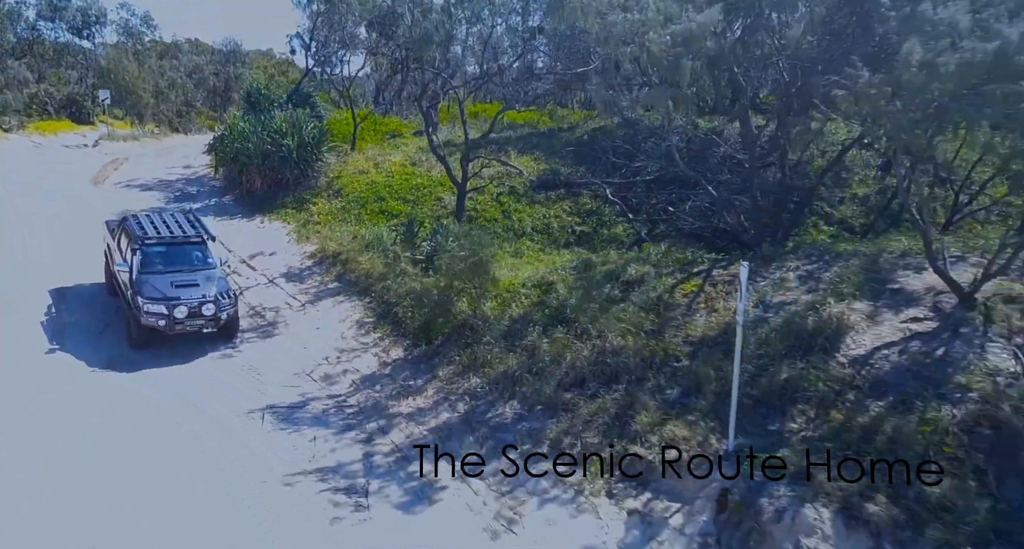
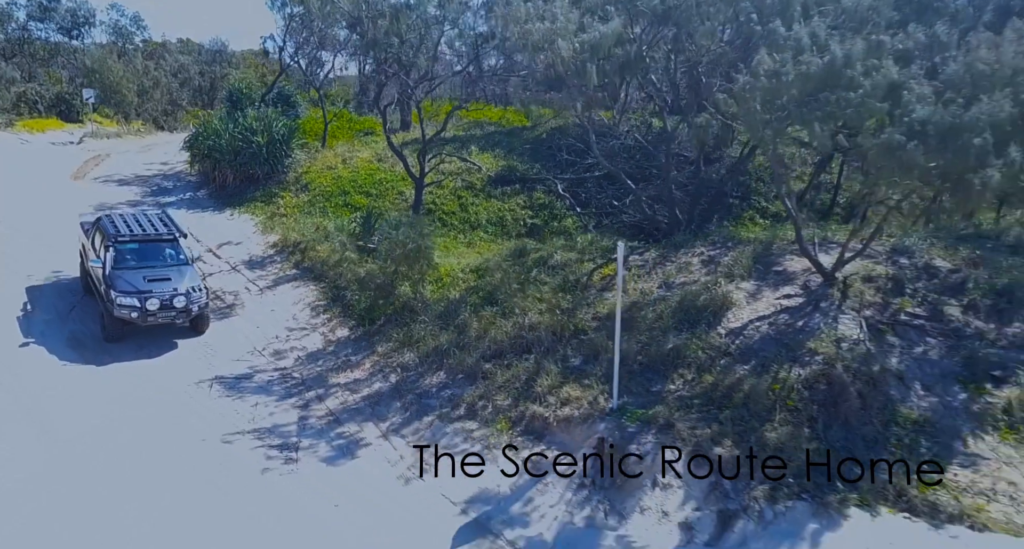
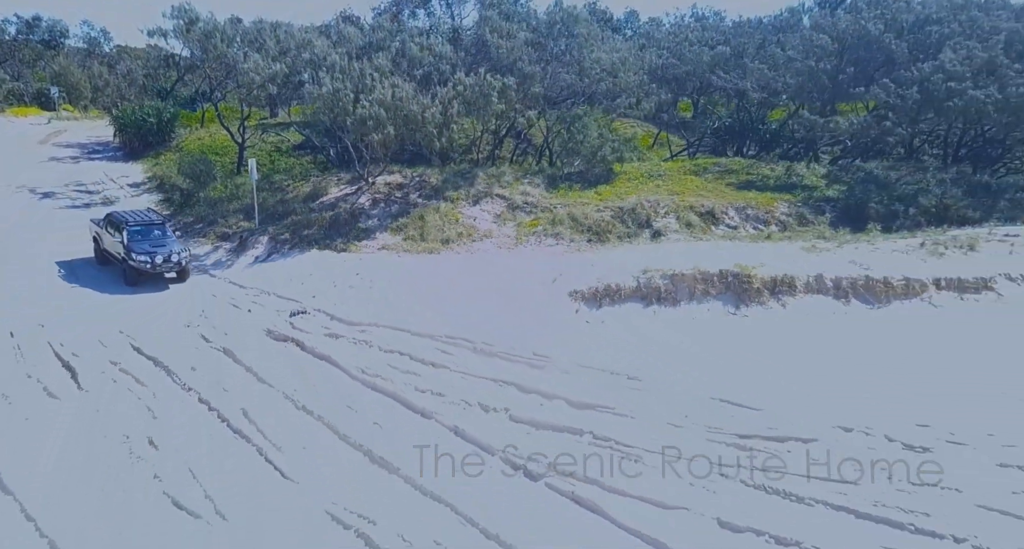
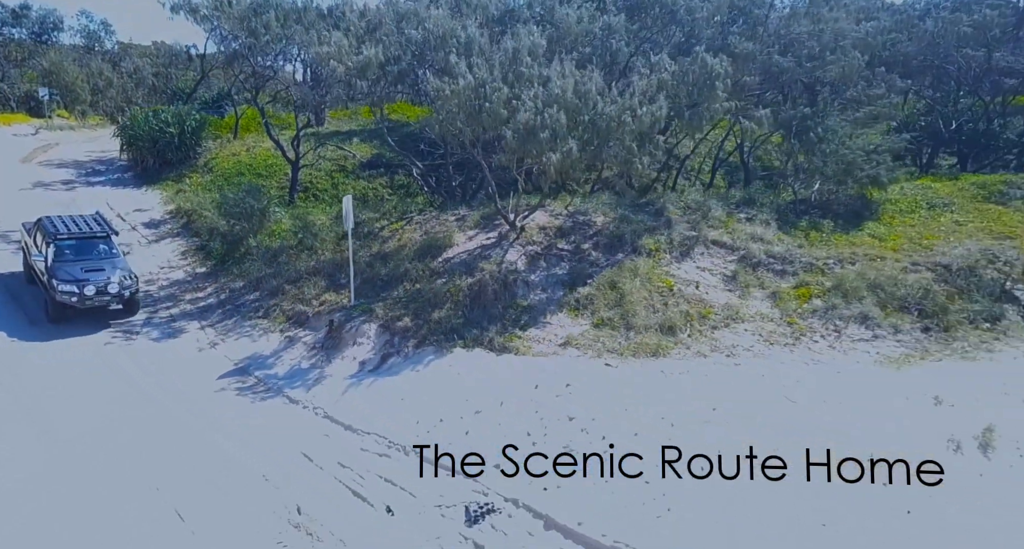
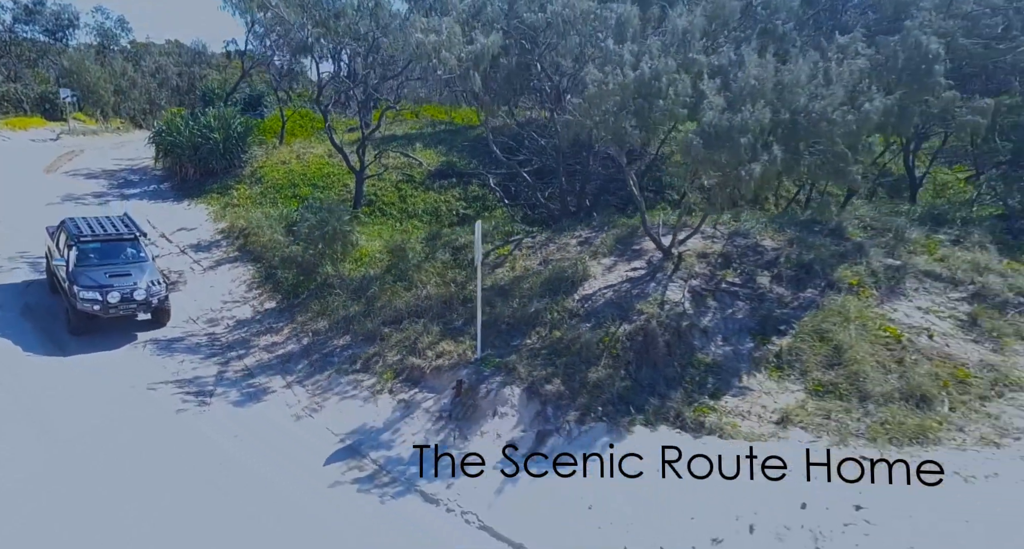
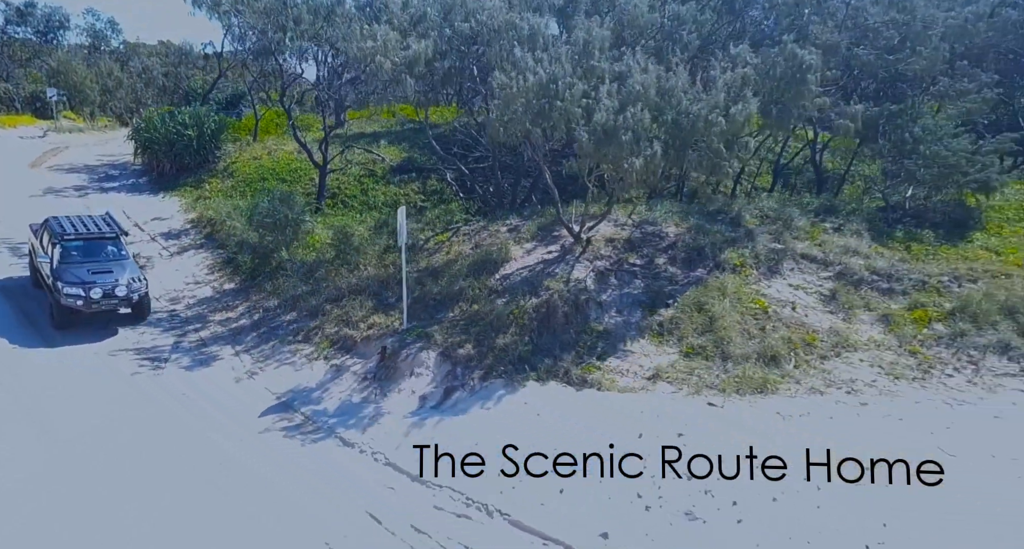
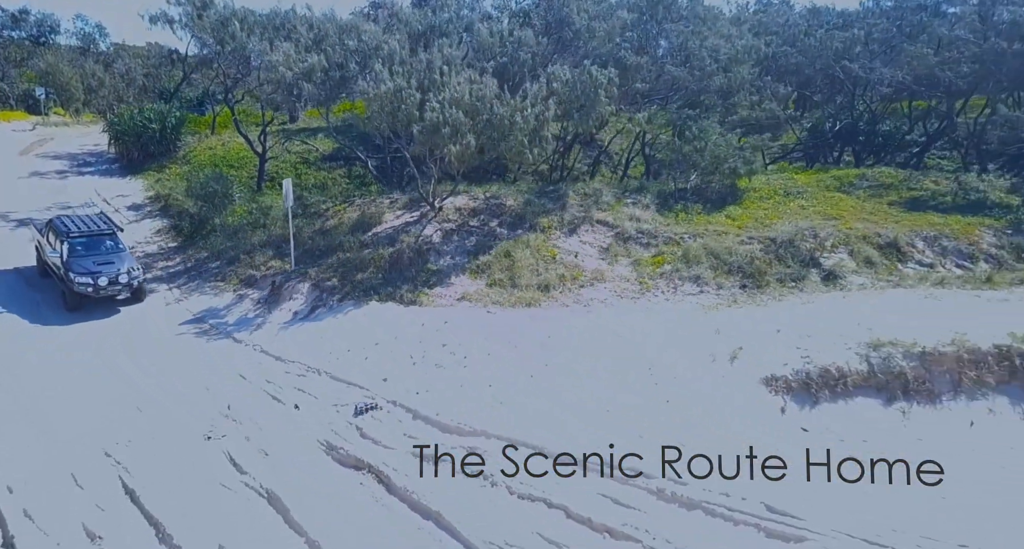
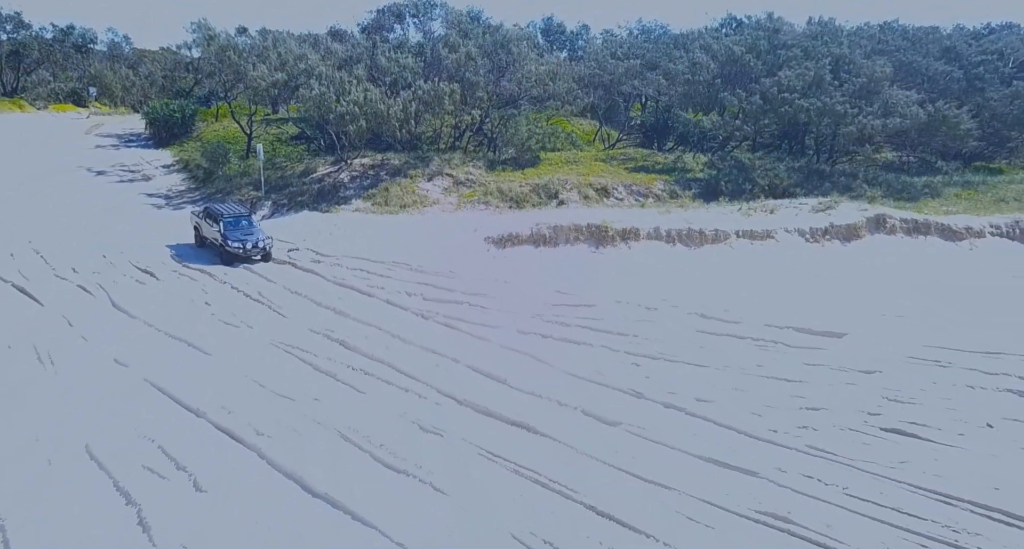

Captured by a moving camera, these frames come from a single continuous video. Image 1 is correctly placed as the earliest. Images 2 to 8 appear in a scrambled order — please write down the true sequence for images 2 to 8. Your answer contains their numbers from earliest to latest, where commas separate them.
2, 5, 6, 4, 7, 3, 8
